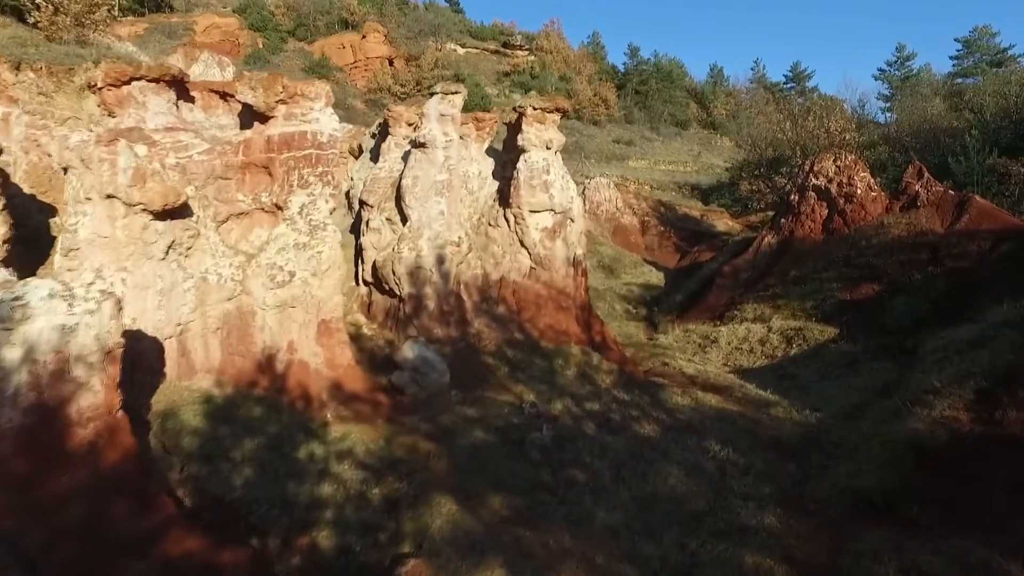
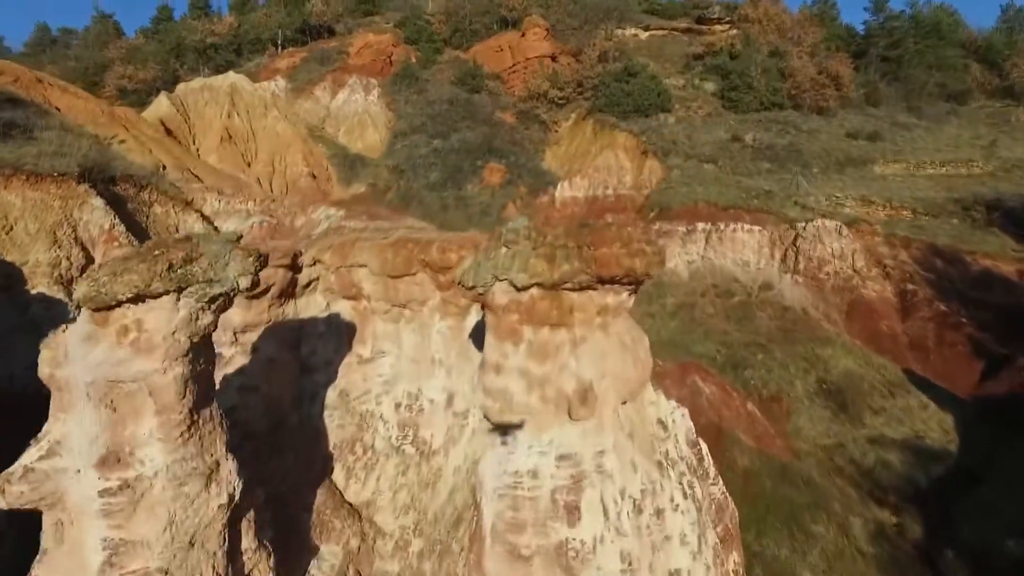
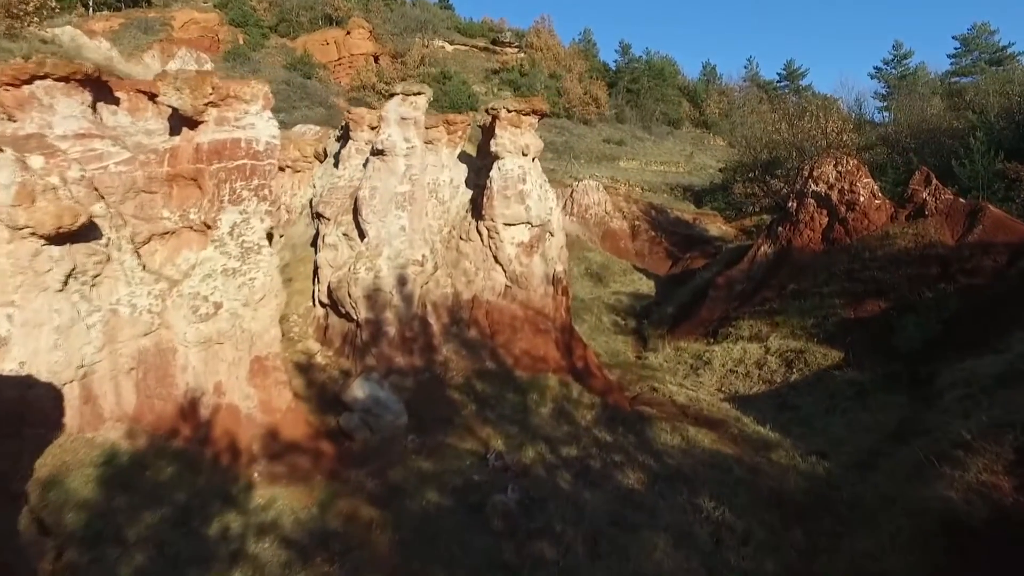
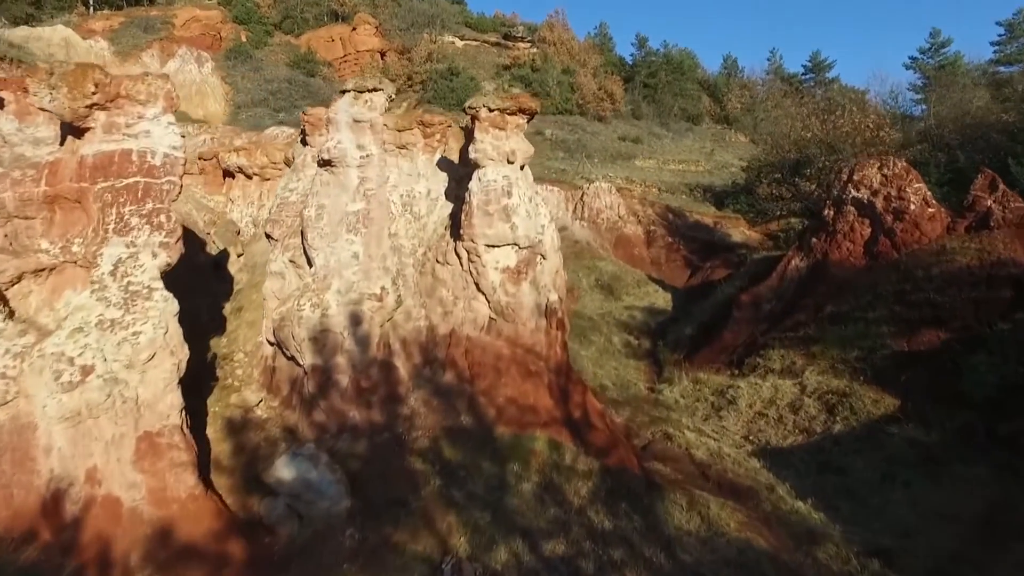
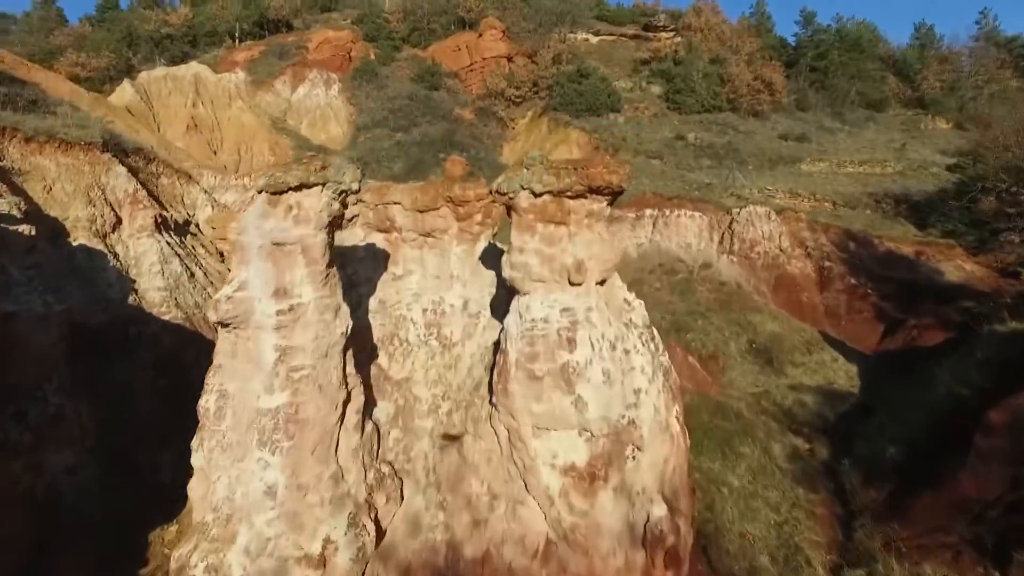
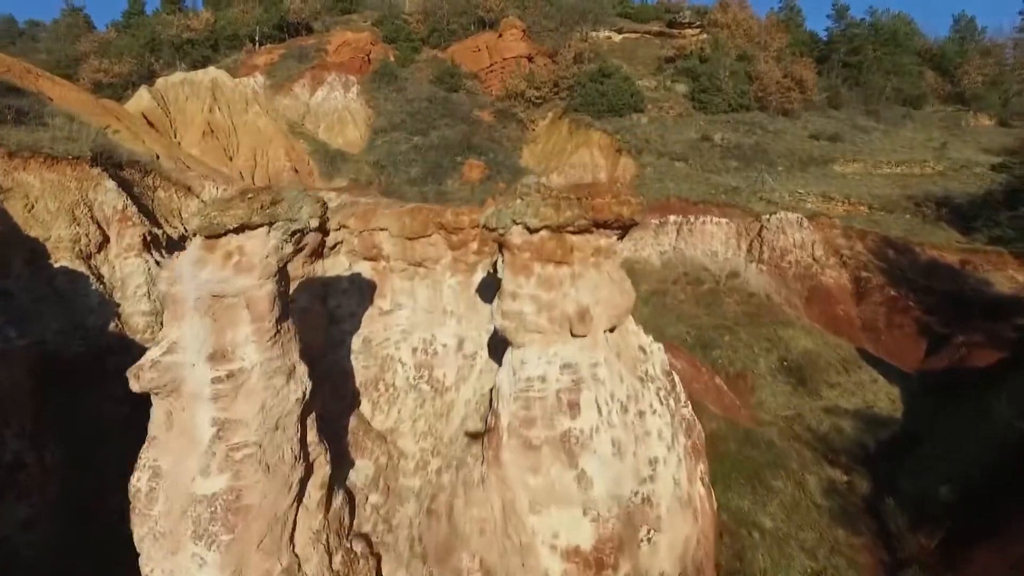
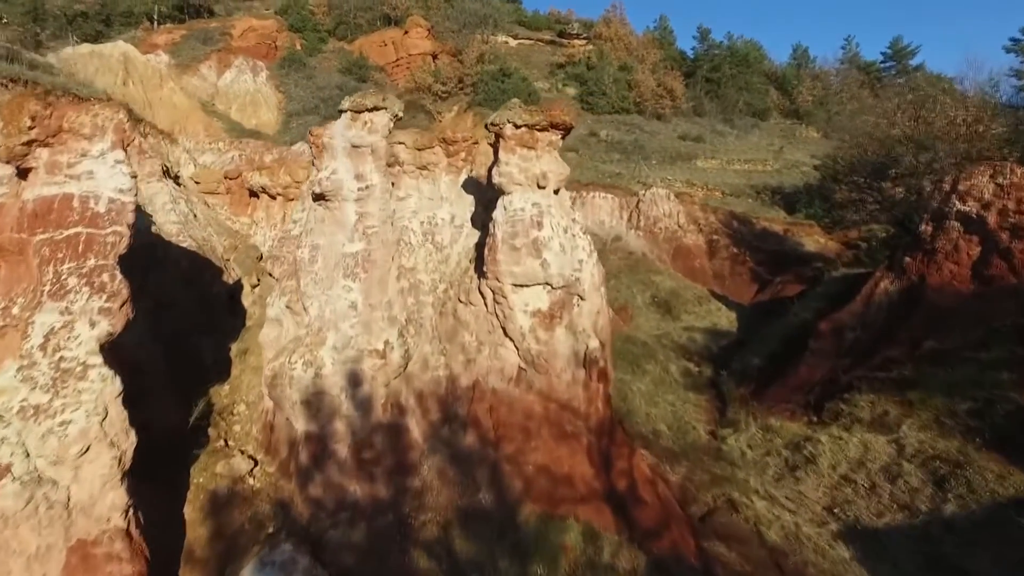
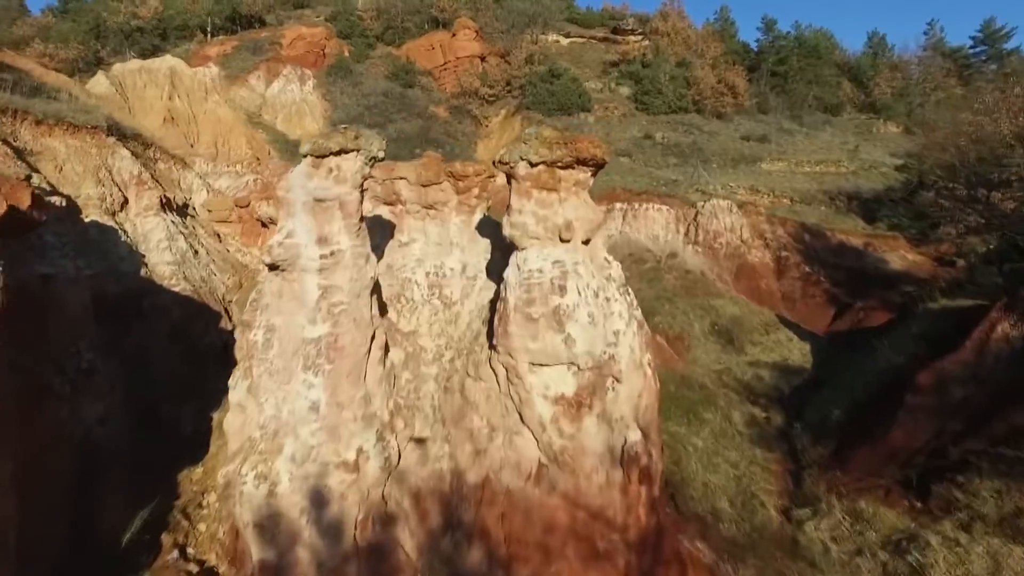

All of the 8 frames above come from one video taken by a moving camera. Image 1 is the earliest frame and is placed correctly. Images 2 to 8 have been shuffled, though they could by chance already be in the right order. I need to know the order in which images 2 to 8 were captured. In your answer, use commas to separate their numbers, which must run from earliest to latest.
3, 4, 7, 8, 5, 6, 2
